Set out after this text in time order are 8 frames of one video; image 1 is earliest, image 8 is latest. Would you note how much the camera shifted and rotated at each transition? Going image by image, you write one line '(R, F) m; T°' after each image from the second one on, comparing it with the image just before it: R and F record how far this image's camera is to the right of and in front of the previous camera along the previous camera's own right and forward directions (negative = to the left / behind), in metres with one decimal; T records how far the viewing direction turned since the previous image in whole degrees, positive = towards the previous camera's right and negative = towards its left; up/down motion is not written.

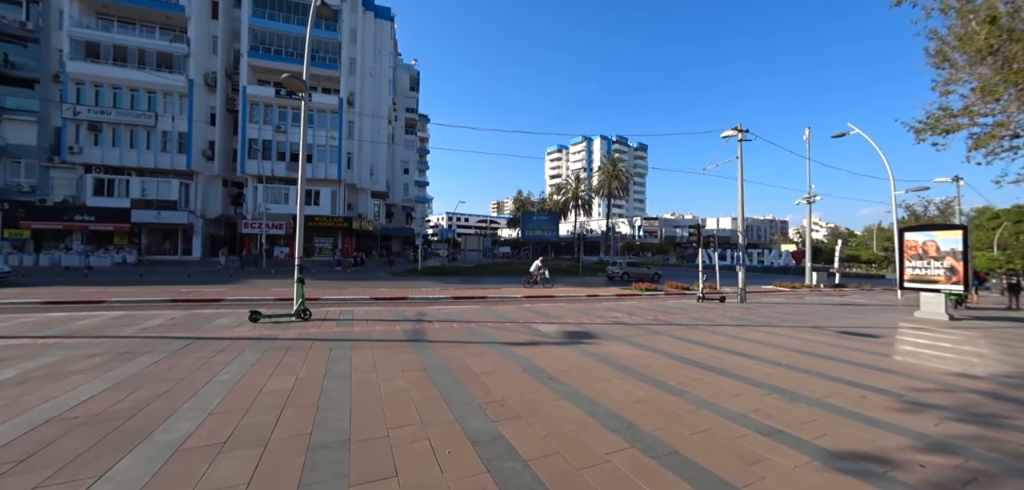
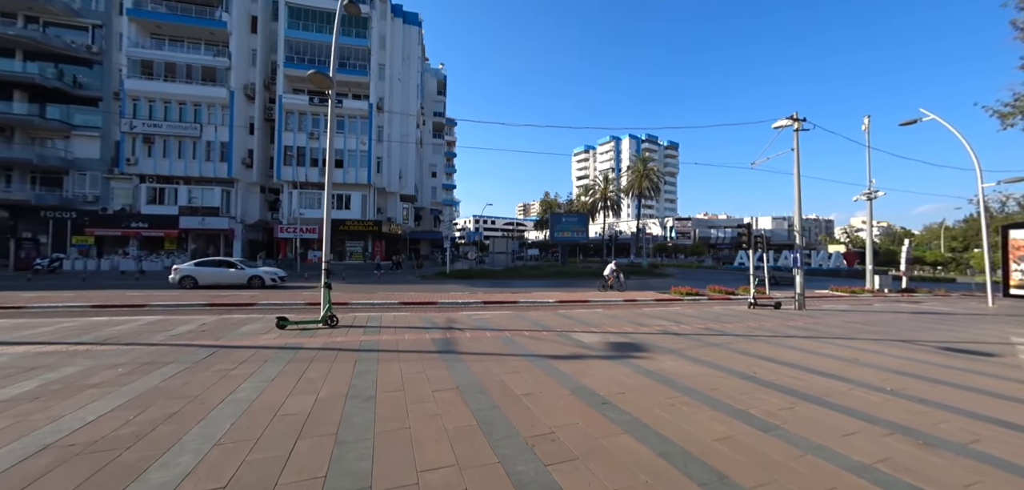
(-0.2, +0.7) m; -4°
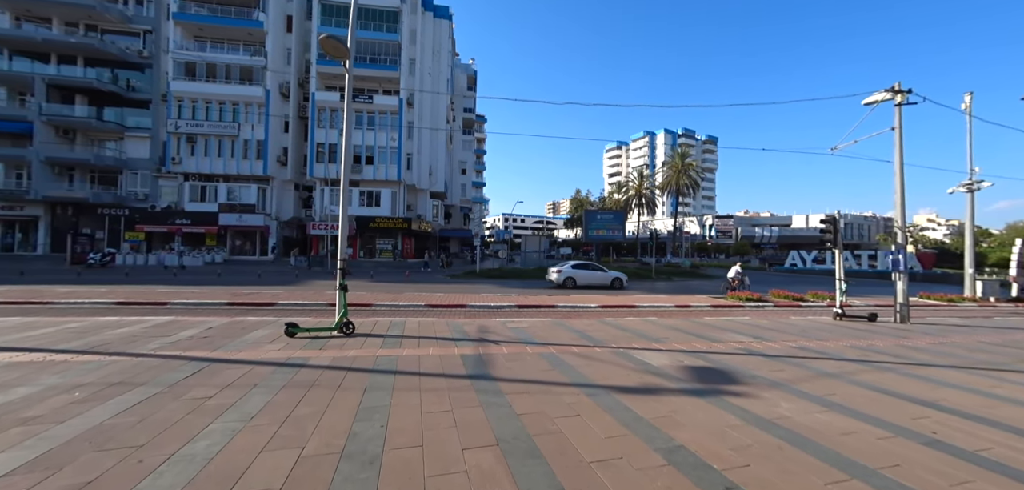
(-0.3, +1.5) m; -4°
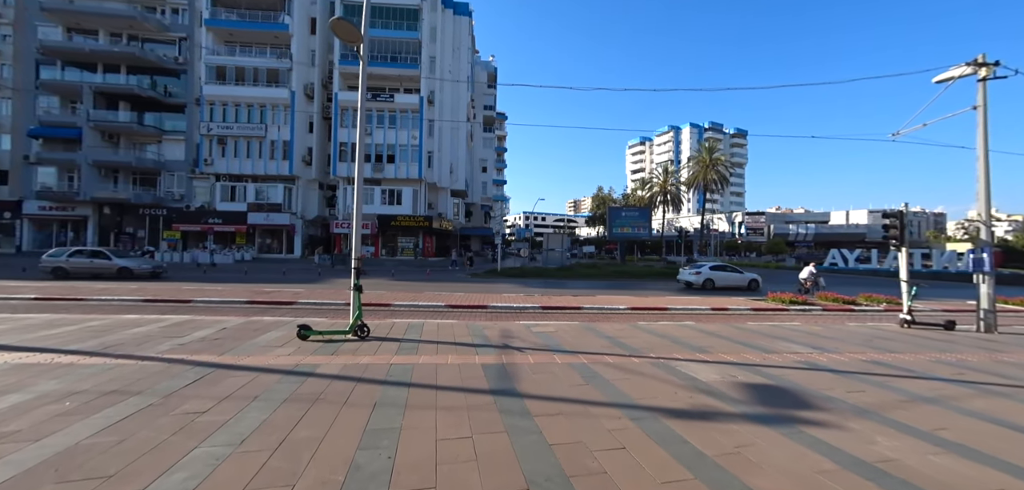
(-0.1, +0.7) m; -3°
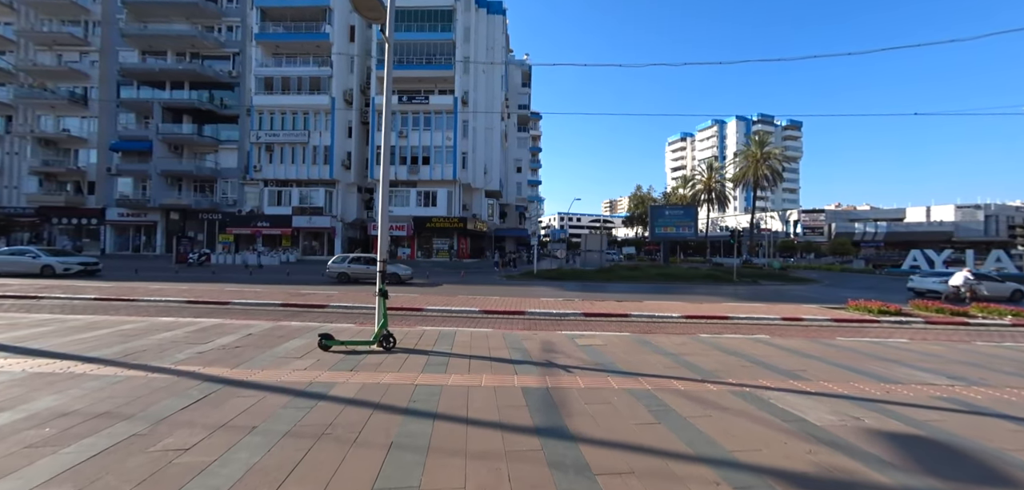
(-0.1, +1.0) m; -5°
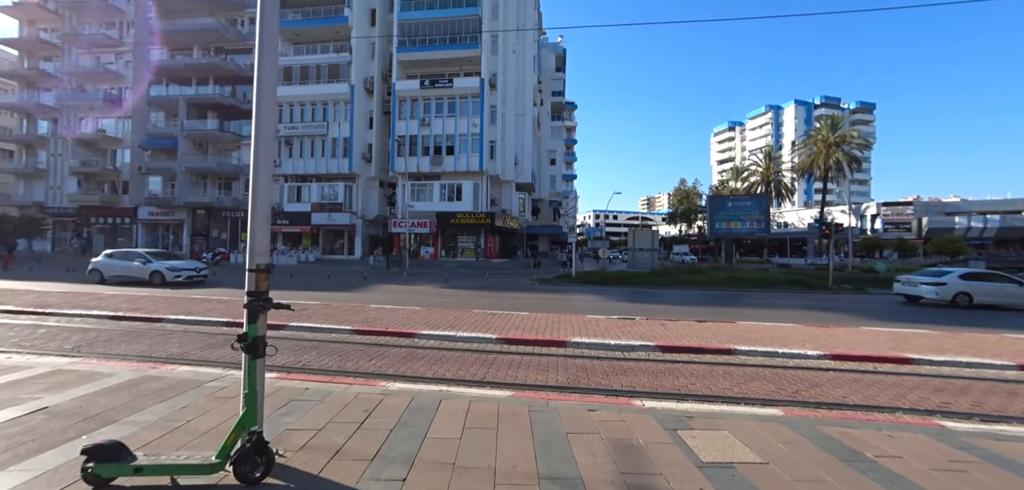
(0.0, +4.2) m; -5°
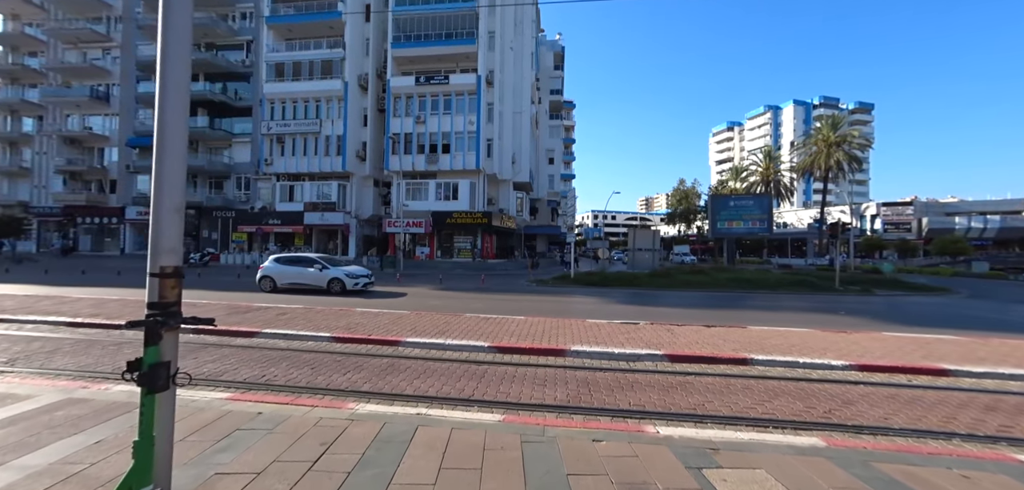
(+0.1, +0.8) m; 0°
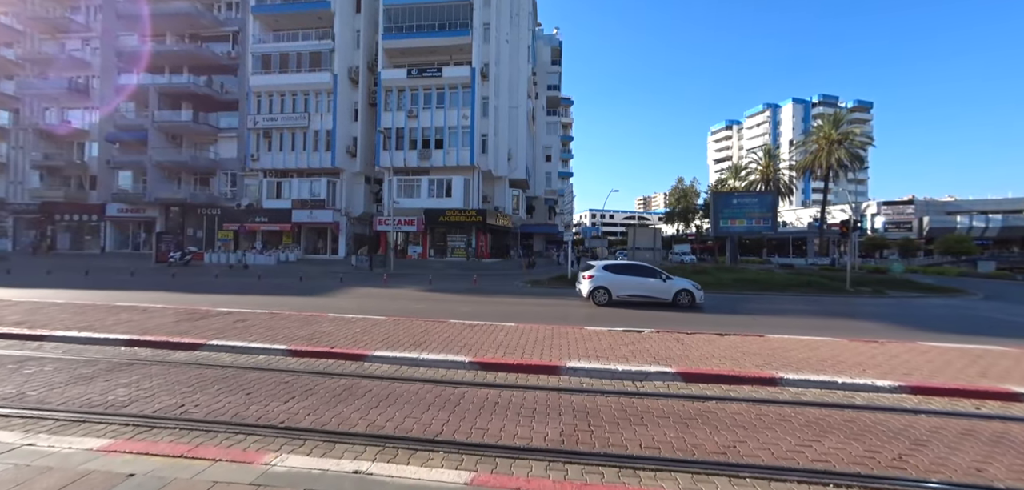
(+0.2, +1.2) m; 0°
